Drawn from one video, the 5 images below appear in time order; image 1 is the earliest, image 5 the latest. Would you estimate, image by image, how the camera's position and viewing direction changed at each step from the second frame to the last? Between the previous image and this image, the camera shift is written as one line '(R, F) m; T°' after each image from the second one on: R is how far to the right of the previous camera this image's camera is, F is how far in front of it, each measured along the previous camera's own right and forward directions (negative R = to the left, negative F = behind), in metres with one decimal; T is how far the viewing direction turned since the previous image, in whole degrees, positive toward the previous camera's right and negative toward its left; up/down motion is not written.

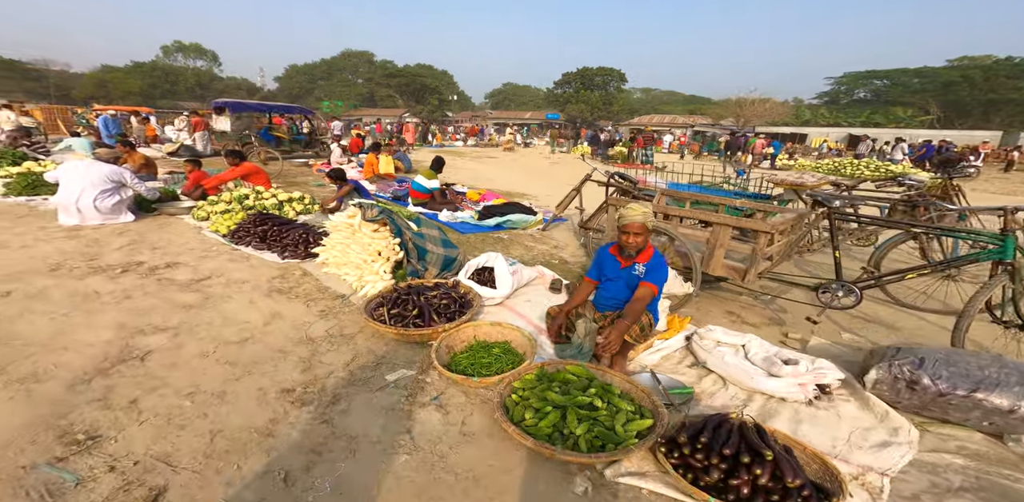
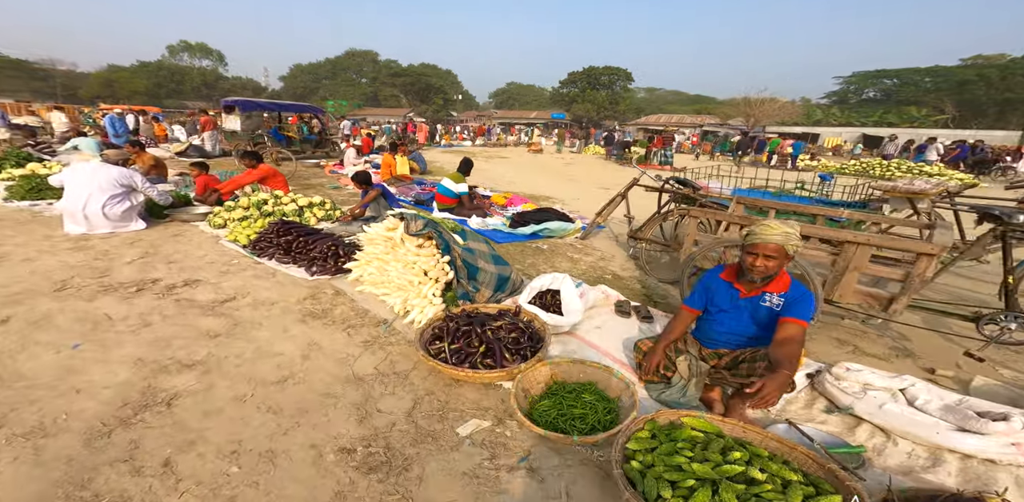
(-0.6, +0.6) m; 0°
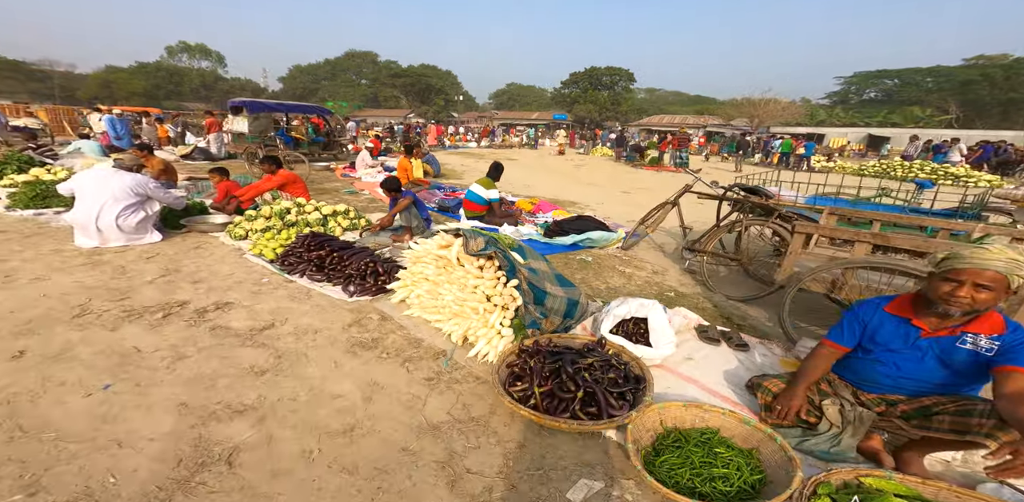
(-0.7, +0.5) m; 0°
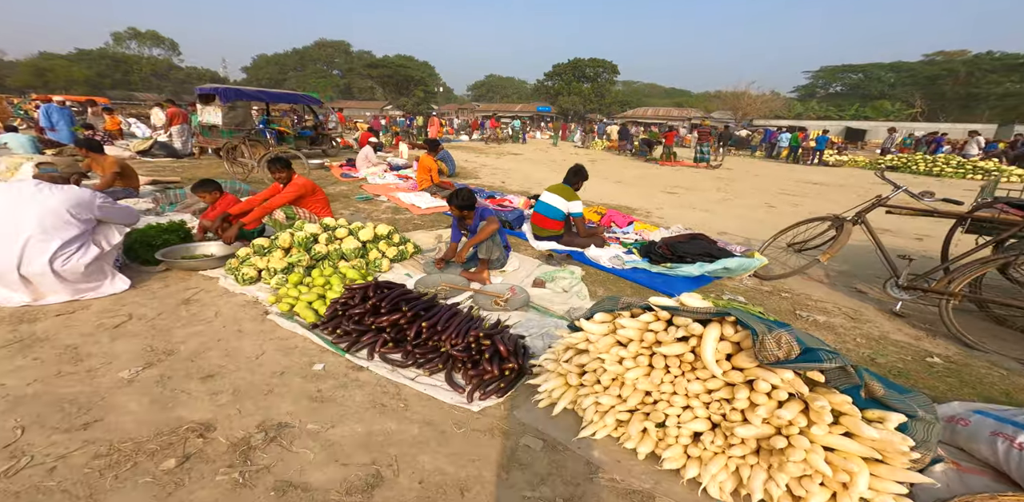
(-1.8, +1.9) m; +4°
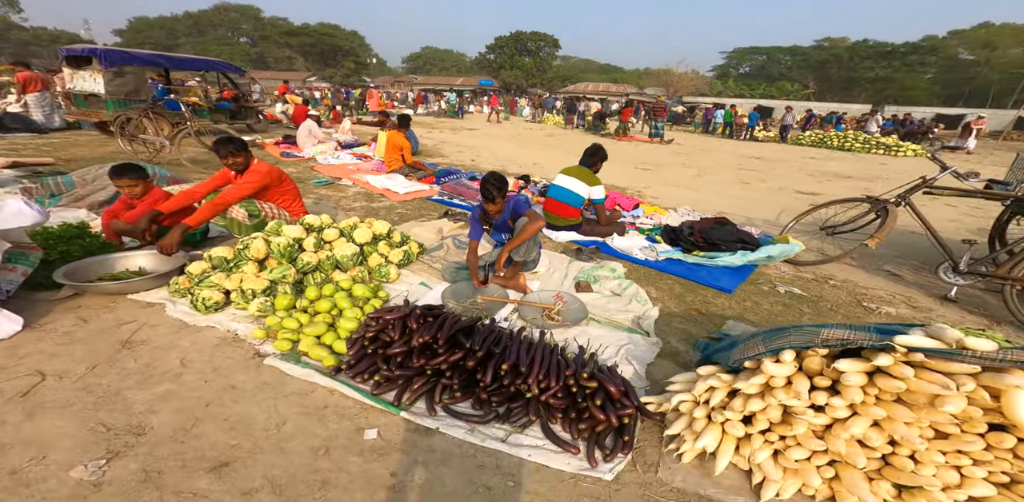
(-1.1, +0.9) m; +9°
